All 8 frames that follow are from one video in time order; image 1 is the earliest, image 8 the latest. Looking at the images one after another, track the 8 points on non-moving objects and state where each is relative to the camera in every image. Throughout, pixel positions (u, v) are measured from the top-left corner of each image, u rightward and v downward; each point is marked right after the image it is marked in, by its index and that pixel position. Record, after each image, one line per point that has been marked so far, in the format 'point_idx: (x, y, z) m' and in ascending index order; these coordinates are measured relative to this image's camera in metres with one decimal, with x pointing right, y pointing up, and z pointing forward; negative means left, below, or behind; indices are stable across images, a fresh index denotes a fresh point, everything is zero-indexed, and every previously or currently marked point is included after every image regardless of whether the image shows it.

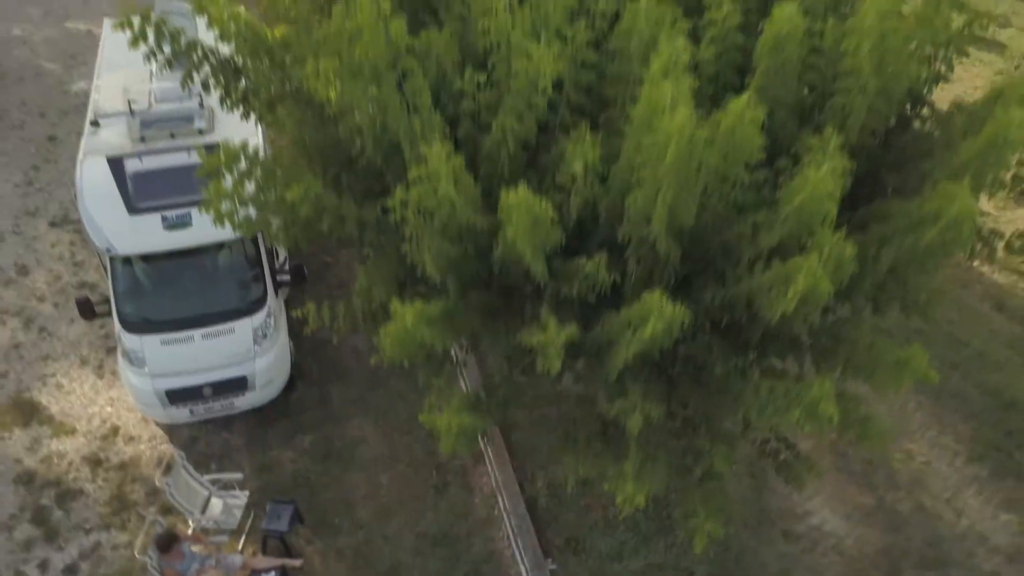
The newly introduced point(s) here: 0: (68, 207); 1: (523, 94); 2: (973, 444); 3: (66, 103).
0: (-5.2, +0.9, +9.9) m
1: (0.0, +0.9, +4.0) m
2: (+4.4, -1.5, +8.1) m
3: (-6.4, +2.6, +12.0) m
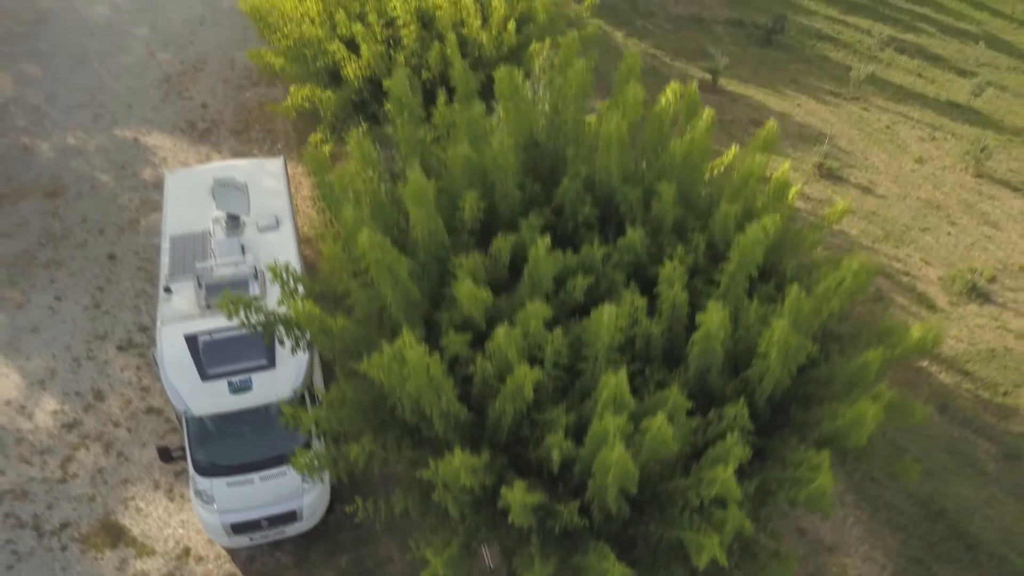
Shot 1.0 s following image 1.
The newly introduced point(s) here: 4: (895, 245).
0: (-5.2, -0.6, +11.5) m
1: (0.0, -0.7, +5.6) m
2: (+4.4, -3.1, +9.7) m
3: (-6.3, +1.1, +13.6) m
4: (+7.5, +0.9, +16.7) m
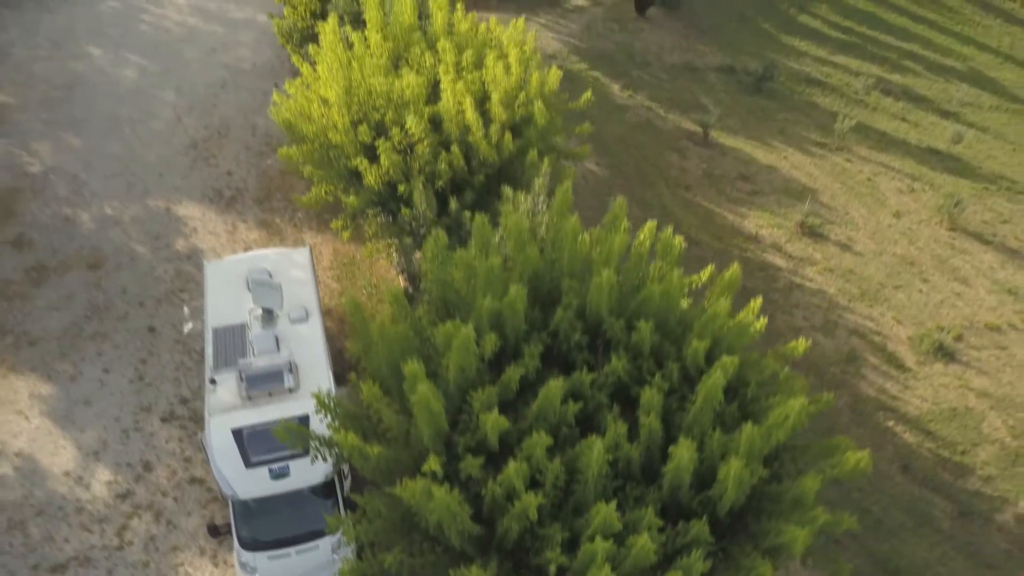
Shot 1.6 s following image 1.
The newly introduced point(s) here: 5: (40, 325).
0: (-5.2, -1.8, +12.9) m
1: (+0.1, -1.9, +6.9) m
2: (+4.5, -4.2, +11.0) m
3: (-6.3, -0.1, +14.9) m
4: (+7.6, -0.3, +18.0) m
5: (-7.9, -0.6, +14.1) m
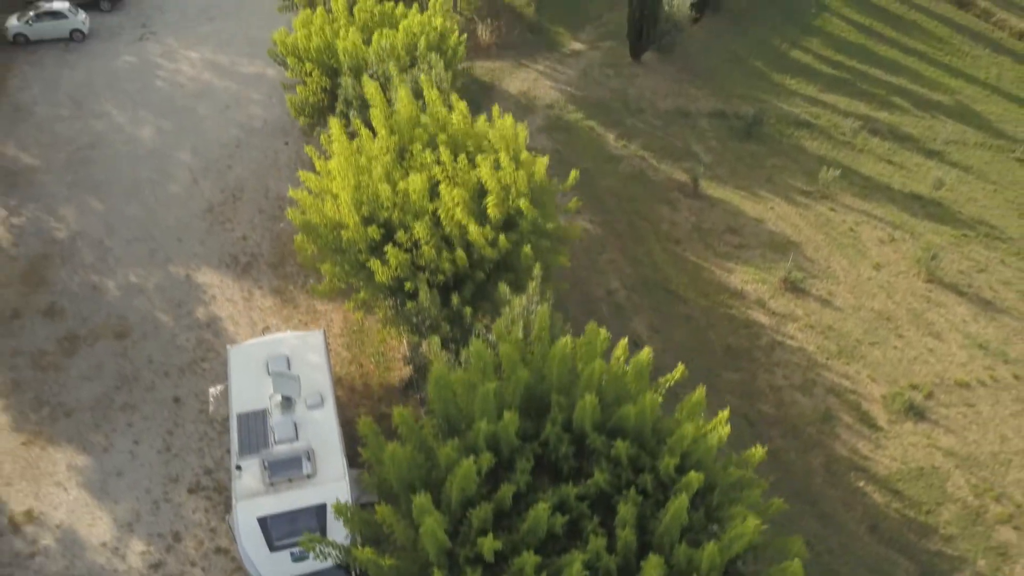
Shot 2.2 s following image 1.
0: (-5.2, -3.1, +14.0) m
1: (0.0, -3.2, +8.1) m
2: (+4.4, -5.6, +12.1) m
3: (-6.3, -1.4, +16.1) m
4: (+7.6, -1.6, +19.1) m
5: (-7.9, -1.9, +15.2) m
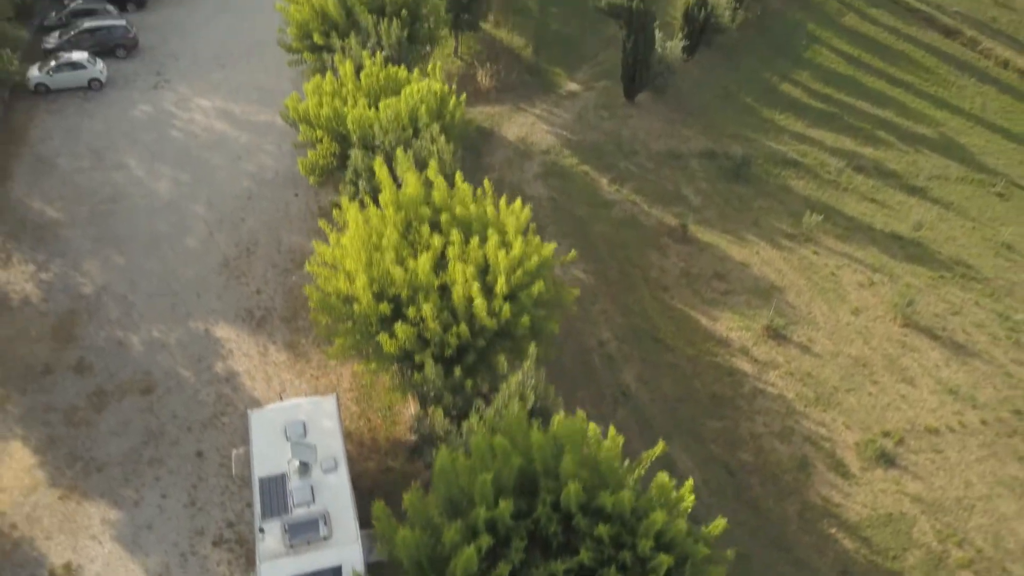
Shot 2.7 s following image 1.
0: (-5.3, -4.3, +15.3) m
1: (0.0, -4.4, +9.3) m
2: (+4.4, -6.8, +13.4) m
3: (-6.4, -2.6, +17.4) m
4: (+7.5, -2.9, +20.4) m
5: (-8.0, -3.2, +16.5) m
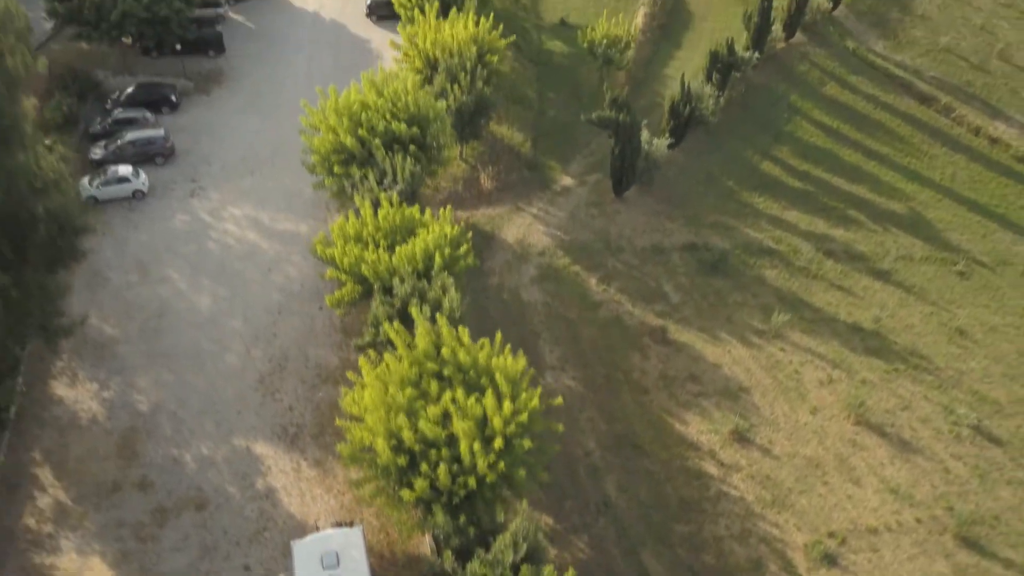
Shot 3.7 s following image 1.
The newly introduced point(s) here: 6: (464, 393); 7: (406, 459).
0: (-5.4, -7.6, +18.6) m
1: (-0.2, -7.8, +12.6) m
2: (+4.2, -10.2, +16.6) m
3: (-6.5, -5.9, +20.6) m
4: (+7.4, -6.2, +23.6) m
5: (-8.1, -6.5, +19.8) m
6: (-1.1, -2.4, +19.1) m
7: (-2.3, -3.7, +18.3) m
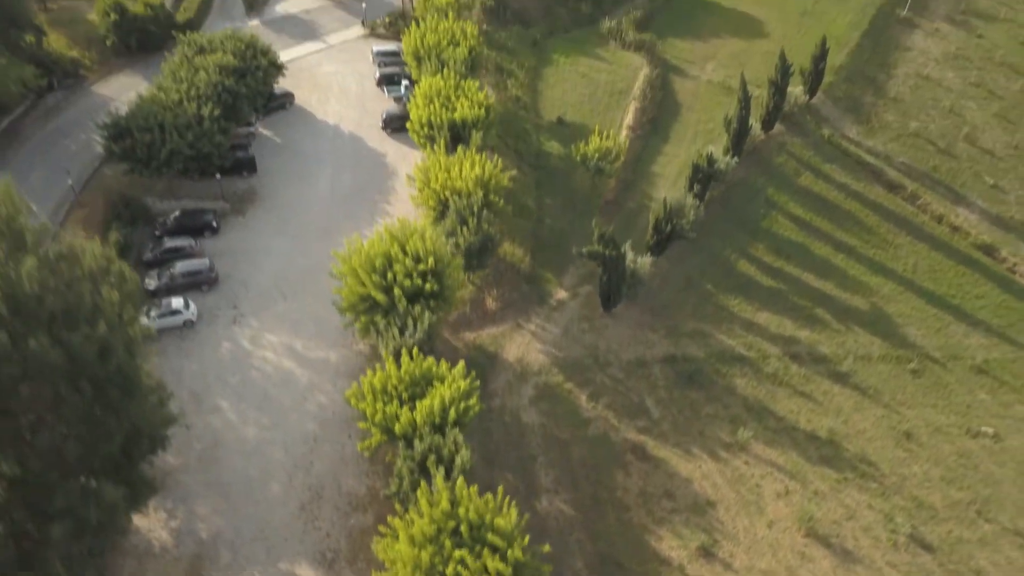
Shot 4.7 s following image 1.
0: (-5.4, -12.6, +23.3) m
1: (-0.2, -12.8, +17.3) m
2: (+4.2, -15.1, +21.3) m
3: (-6.4, -10.9, +25.3) m
4: (+7.4, -11.2, +28.2) m
5: (-8.1, -11.4, +24.5) m
6: (-1.1, -7.4, +23.8) m
7: (-2.3, -8.6, +23.0) m
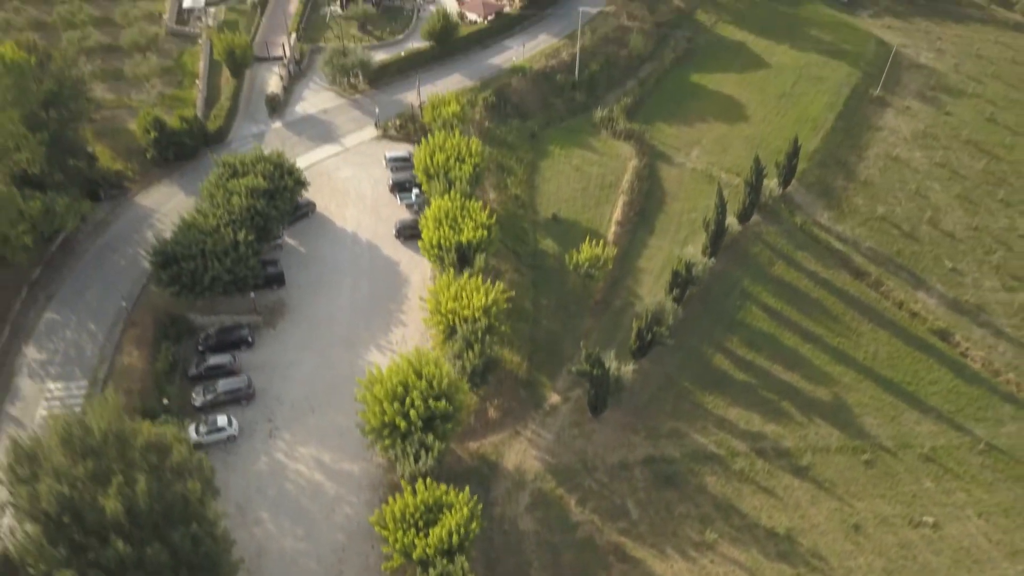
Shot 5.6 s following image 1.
0: (-5.4, -18.5, +28.9) m
1: (-0.3, -18.6, +22.9) m
2: (+4.2, -21.0, +26.9) m
3: (-6.5, -16.7, +30.9) m
4: (+7.4, -17.0, +33.9) m
5: (-8.1, -17.3, +30.1) m
6: (-1.2, -13.2, +29.4) m
7: (-2.4, -14.5, +28.6) m
